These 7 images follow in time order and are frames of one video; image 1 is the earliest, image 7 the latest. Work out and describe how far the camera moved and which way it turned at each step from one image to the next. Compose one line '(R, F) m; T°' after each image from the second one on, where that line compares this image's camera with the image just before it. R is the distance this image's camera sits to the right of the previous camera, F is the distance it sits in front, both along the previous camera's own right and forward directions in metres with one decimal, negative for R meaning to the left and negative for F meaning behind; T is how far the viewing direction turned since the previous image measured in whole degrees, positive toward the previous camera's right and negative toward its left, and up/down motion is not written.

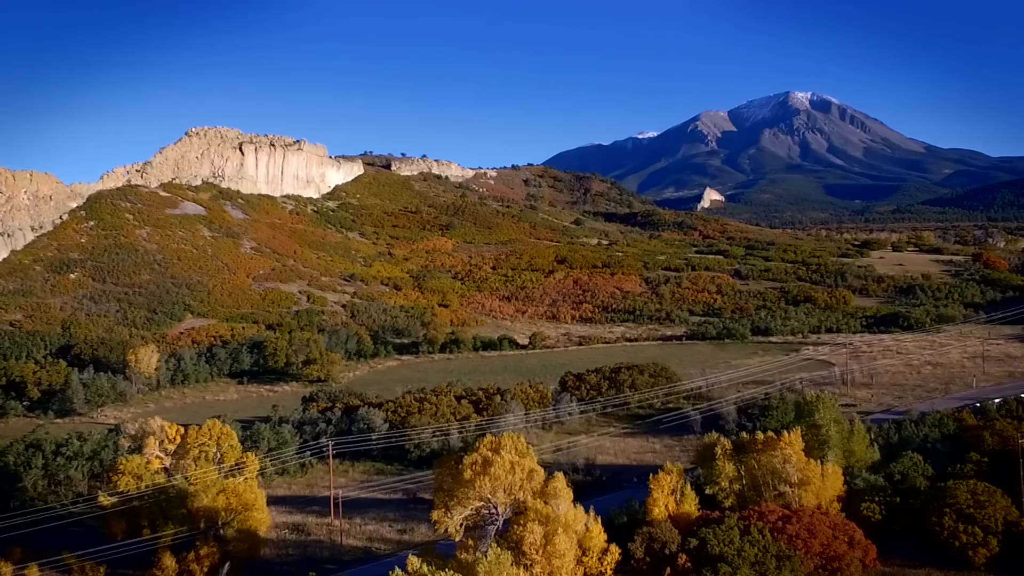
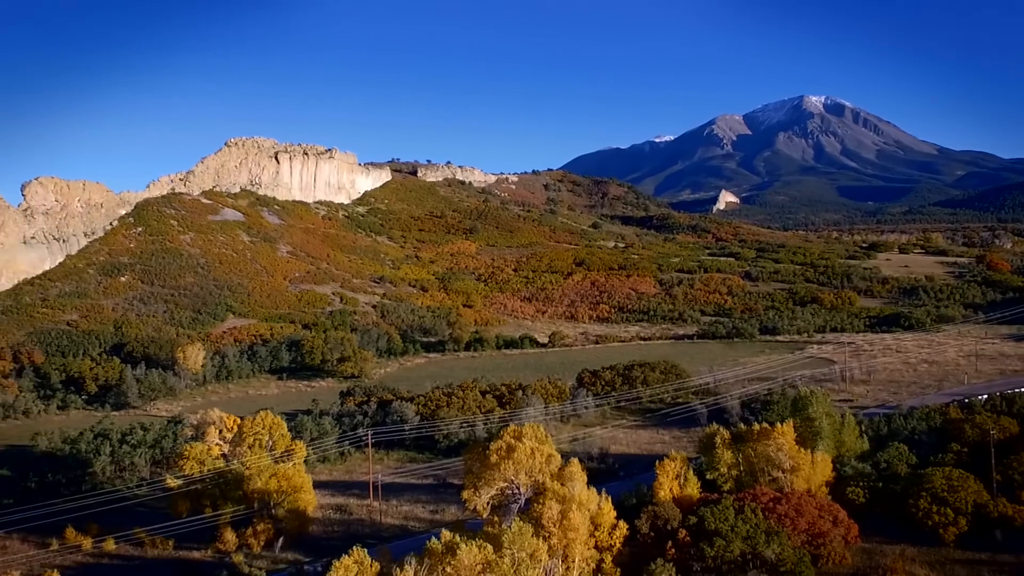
(0.0, -1.9) m; -1°
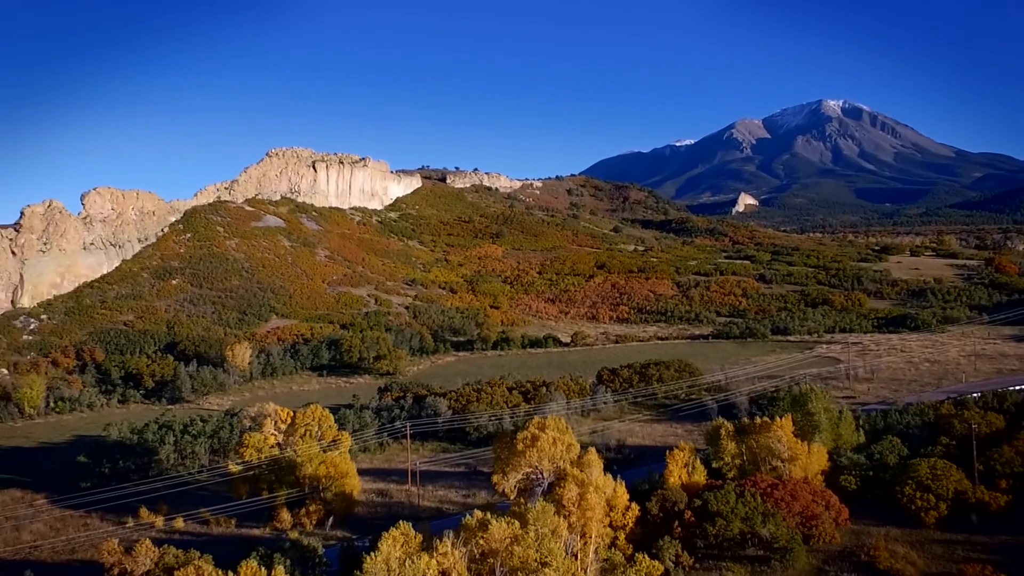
(0.0, -2.0) m; -2°
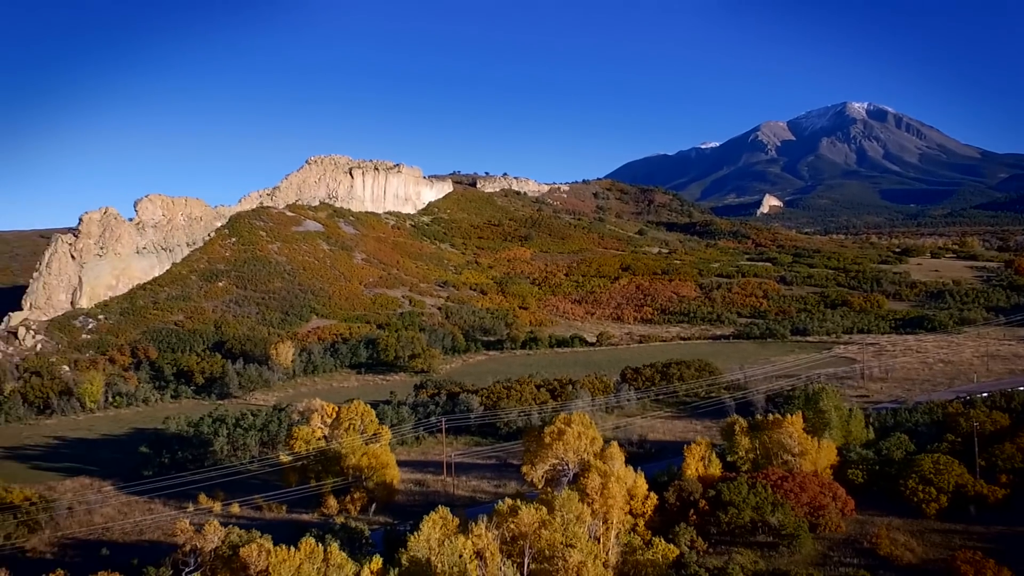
(0.0, -1.6) m; -2°
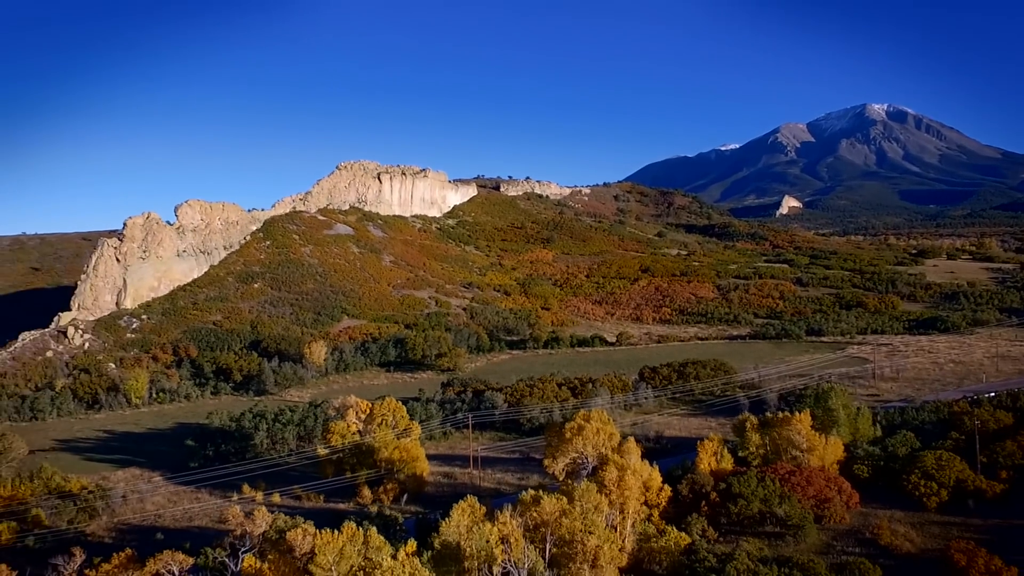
(0.0, -1.3) m; -2°
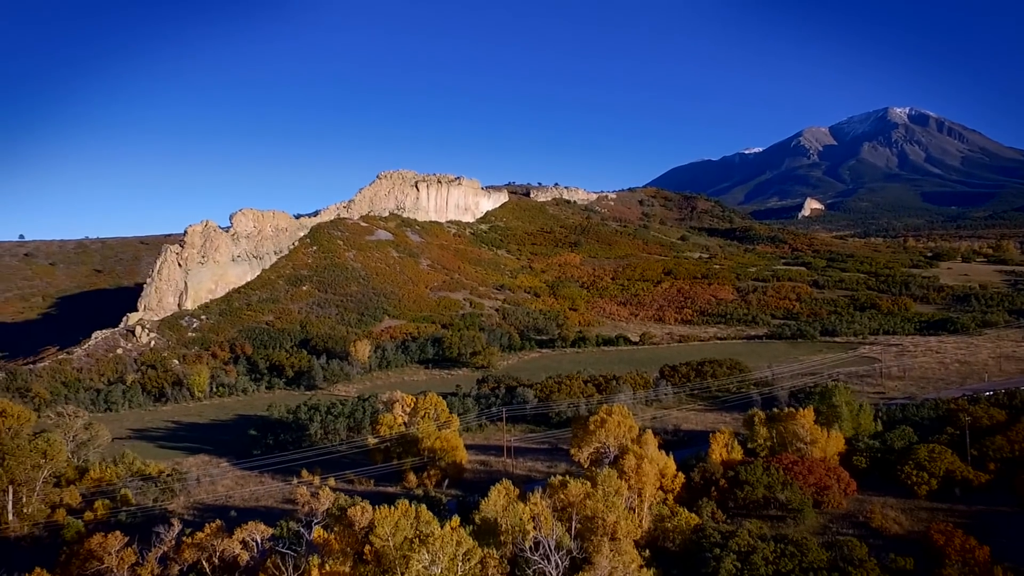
(0.0, -2.5) m; -2°
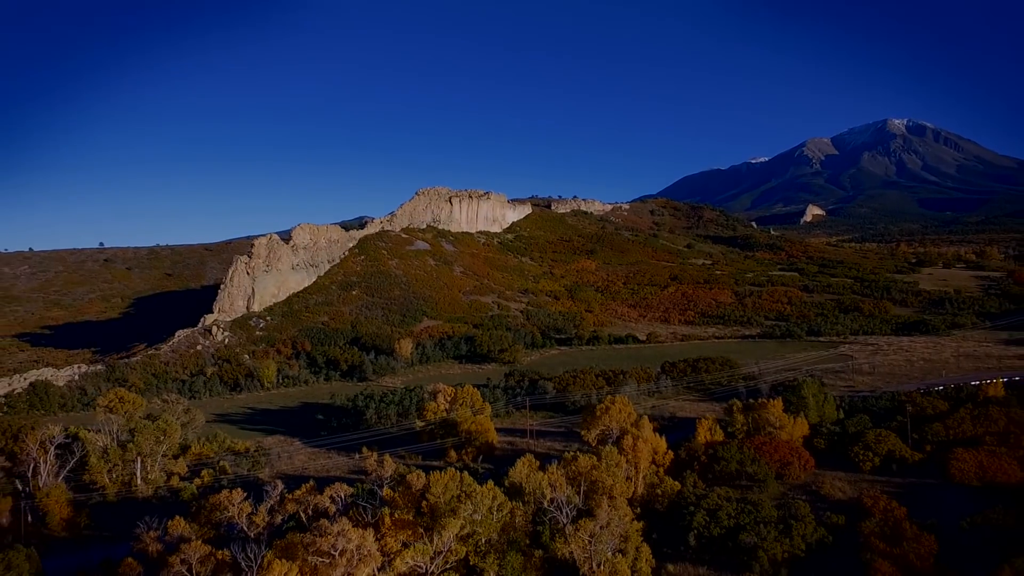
(0.0, -5.6) m; -2°
